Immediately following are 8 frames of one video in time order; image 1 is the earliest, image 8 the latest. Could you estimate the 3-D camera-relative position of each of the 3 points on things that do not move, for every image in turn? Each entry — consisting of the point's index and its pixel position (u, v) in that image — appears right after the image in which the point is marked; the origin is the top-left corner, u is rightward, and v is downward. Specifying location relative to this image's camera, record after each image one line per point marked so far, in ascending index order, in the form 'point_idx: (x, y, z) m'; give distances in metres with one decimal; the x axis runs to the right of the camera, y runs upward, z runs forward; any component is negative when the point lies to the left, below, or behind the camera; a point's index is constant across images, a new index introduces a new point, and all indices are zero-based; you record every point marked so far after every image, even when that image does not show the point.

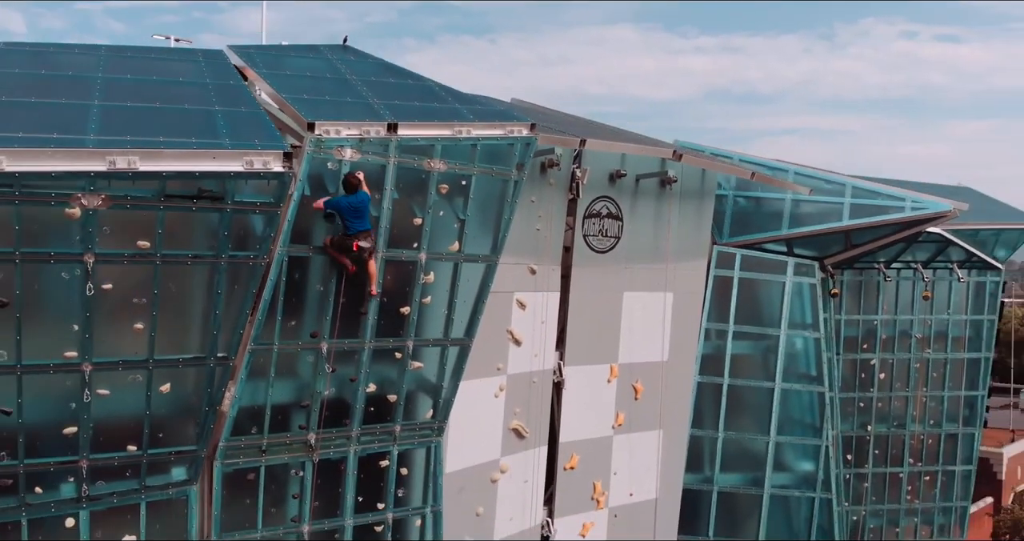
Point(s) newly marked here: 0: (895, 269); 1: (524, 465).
0: (+5.4, 0.0, +19.6) m
1: (+0.1, -1.9, +13.6) m
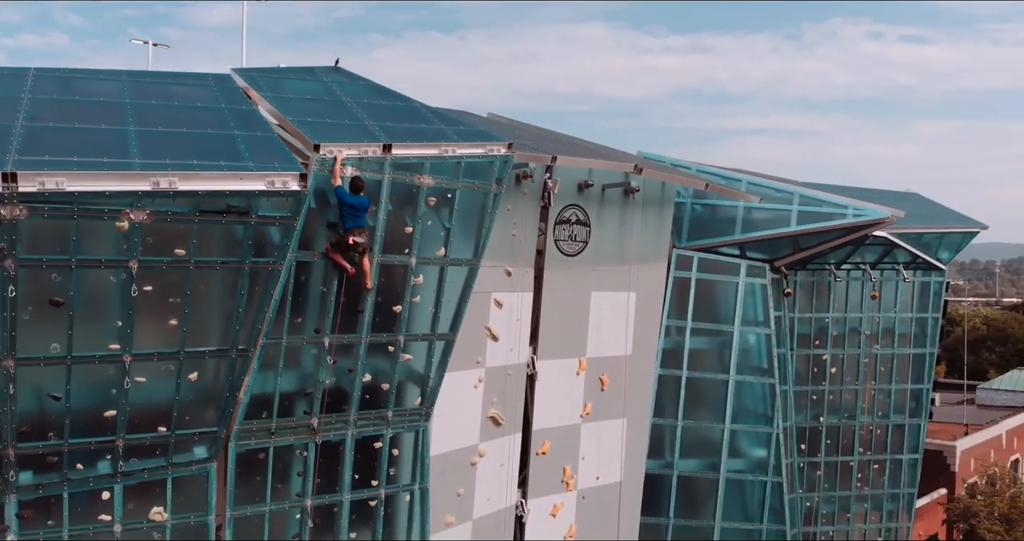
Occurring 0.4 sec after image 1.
0: (+5.0, 0.0, +21.1) m
1: (-0.1, -2.0, +14.9) m
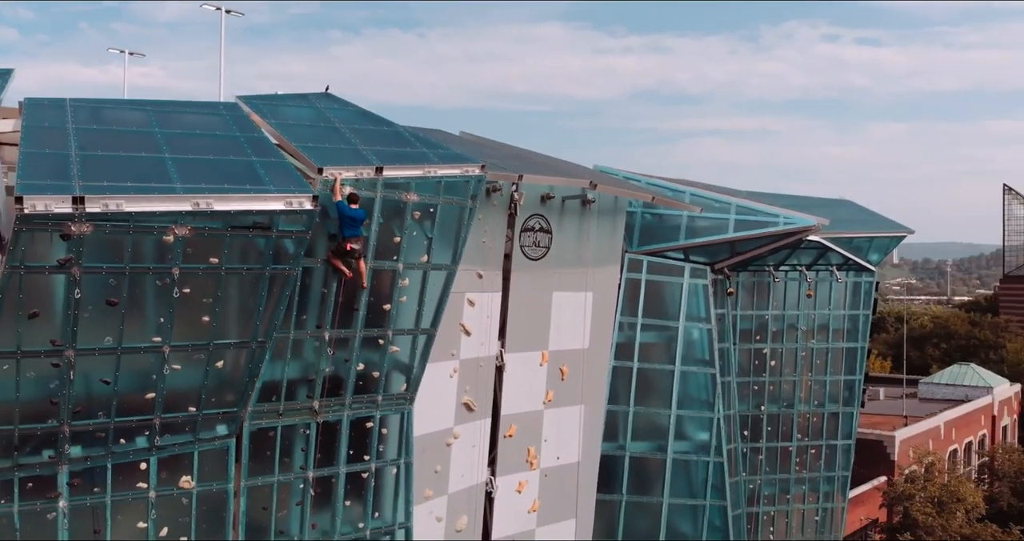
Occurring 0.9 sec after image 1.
0: (+4.5, 0.0, +23.1) m
1: (-0.5, -2.0, +16.8) m
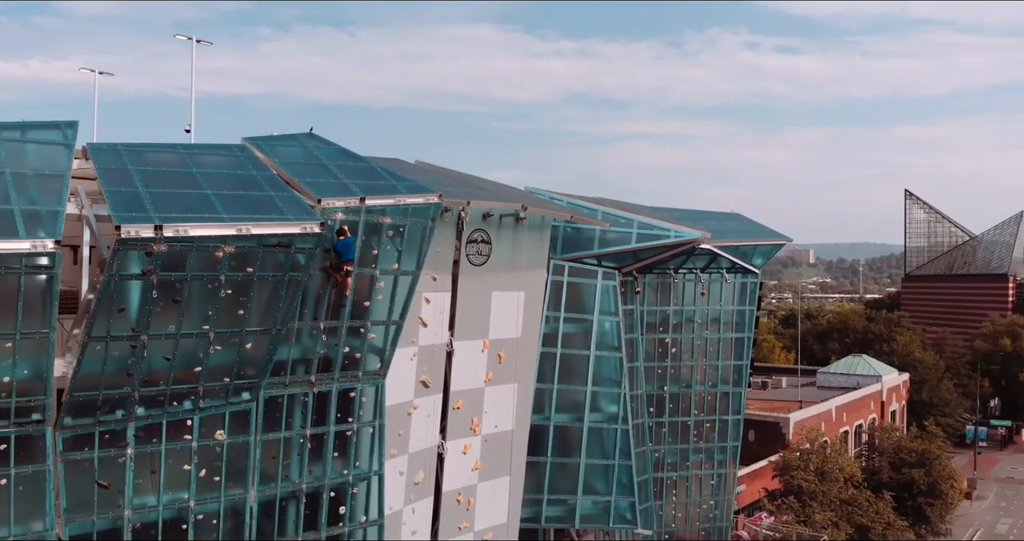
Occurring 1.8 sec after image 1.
0: (+3.4, 0.0, +27.4) m
1: (-1.3, -2.1, +20.9) m
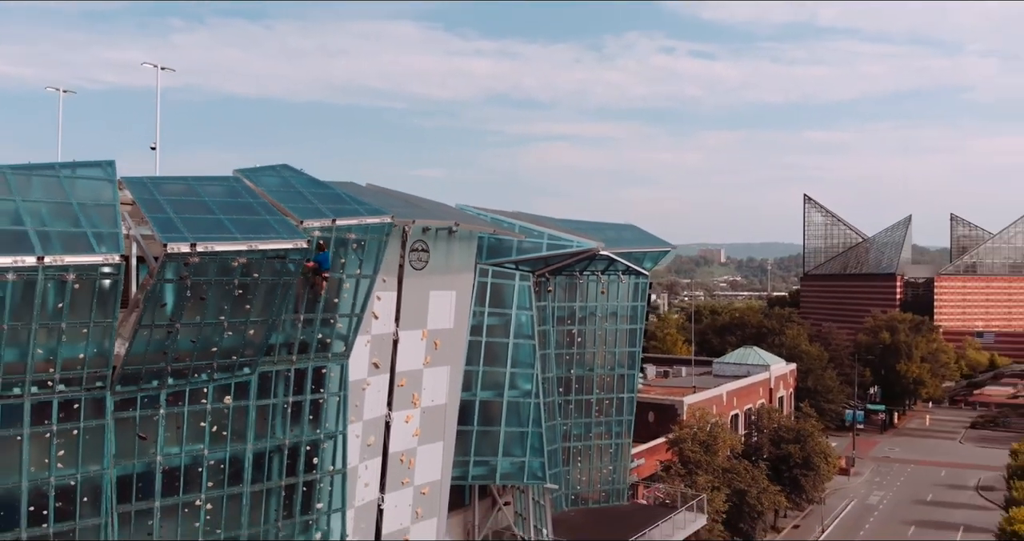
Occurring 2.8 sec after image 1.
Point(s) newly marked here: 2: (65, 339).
0: (+1.8, -0.1, +32.8) m
1: (-2.5, -2.1, +26.0) m
2: (-5.8, -0.9, +18.1) m
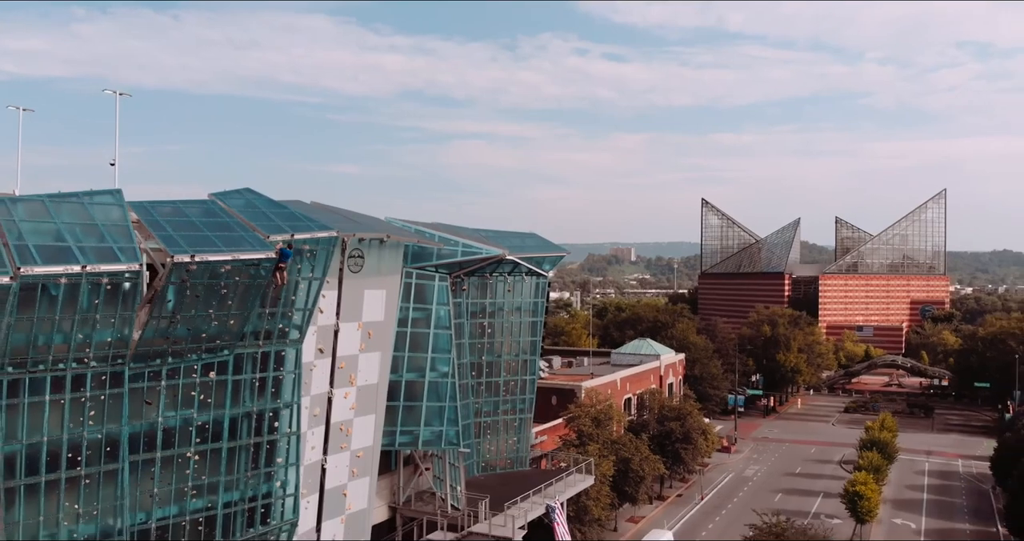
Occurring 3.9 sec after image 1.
0: (-0.5, -0.2, +39.2) m
1: (-4.4, -2.2, +32.2) m
2: (-7.2, -1.0, +24.1) m
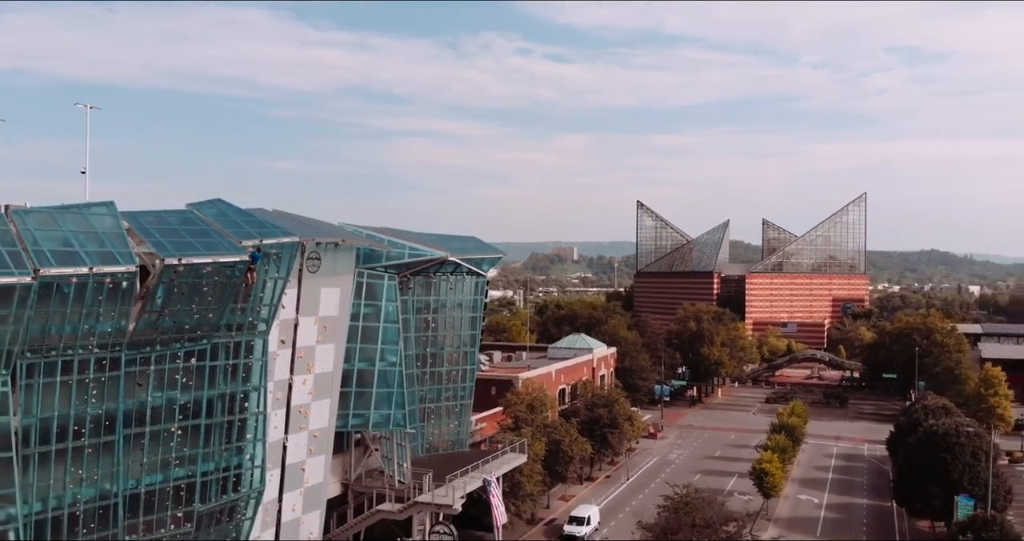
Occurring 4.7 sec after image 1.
0: (-2.4, -0.2, +43.8) m
1: (-6.0, -2.2, +36.7) m
2: (-8.5, -1.0, +28.5) m
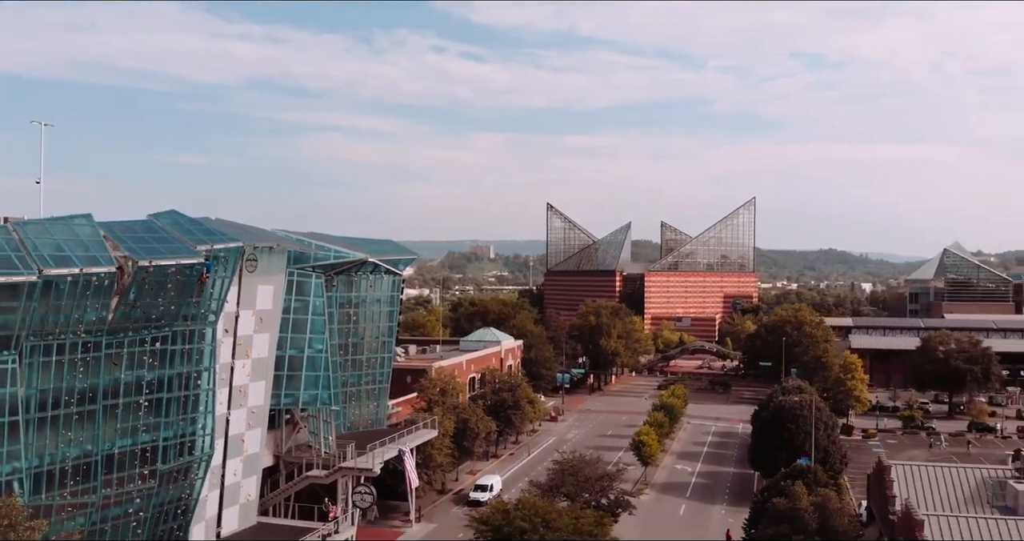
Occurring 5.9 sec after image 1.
0: (-5.7, -0.2, +50.9) m
1: (-8.9, -2.2, +43.6) m
2: (-10.9, -1.0, +35.2) m
